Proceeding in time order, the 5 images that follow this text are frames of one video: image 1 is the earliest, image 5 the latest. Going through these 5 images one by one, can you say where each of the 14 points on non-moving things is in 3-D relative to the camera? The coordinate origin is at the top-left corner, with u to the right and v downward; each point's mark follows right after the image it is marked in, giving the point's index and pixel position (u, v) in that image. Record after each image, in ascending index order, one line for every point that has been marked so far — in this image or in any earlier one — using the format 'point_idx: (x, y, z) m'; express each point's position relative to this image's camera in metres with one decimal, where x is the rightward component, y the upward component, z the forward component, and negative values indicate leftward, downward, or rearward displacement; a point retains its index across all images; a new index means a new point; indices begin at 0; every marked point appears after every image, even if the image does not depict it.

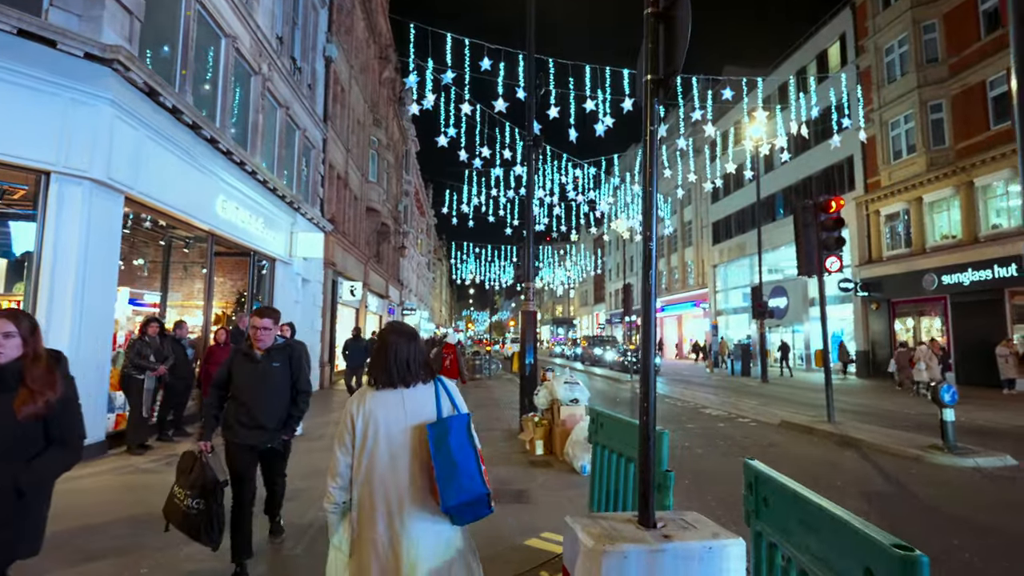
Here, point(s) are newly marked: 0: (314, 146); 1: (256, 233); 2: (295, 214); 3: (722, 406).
0: (-4.5, +3.2, +17.6) m
1: (-4.2, +0.9, +12.8) m
2: (-4.2, +1.4, +15.1) m
3: (+3.9, -2.2, +14.2) m
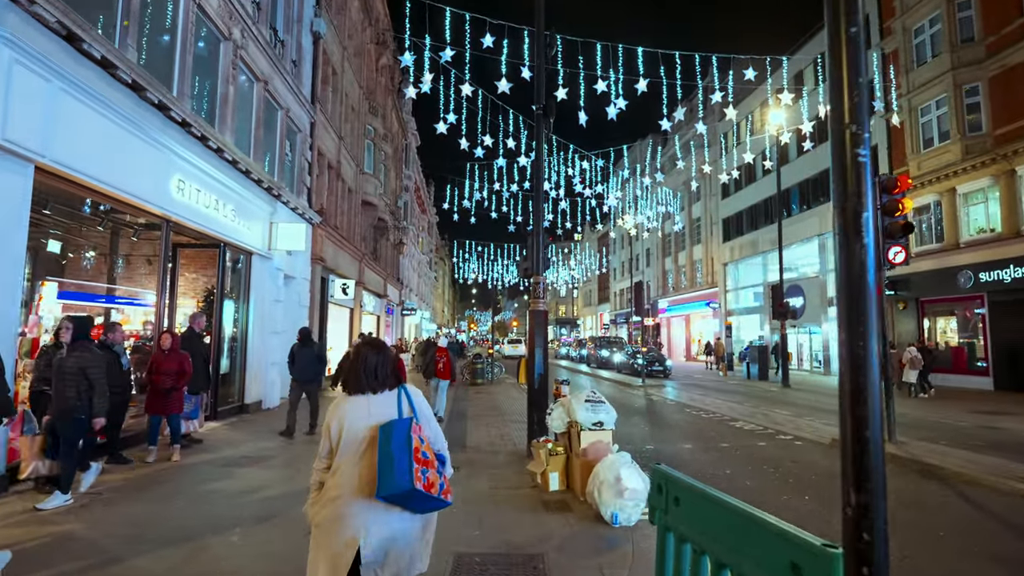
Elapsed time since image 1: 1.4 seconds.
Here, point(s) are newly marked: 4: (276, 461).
0: (-4.4, +3.3, +16.1) m
1: (-4.1, +0.9, +11.2) m
2: (-4.2, +1.5, +13.6) m
3: (+3.9, -2.1, +12.7) m
4: (-2.5, -1.8, +8.2) m
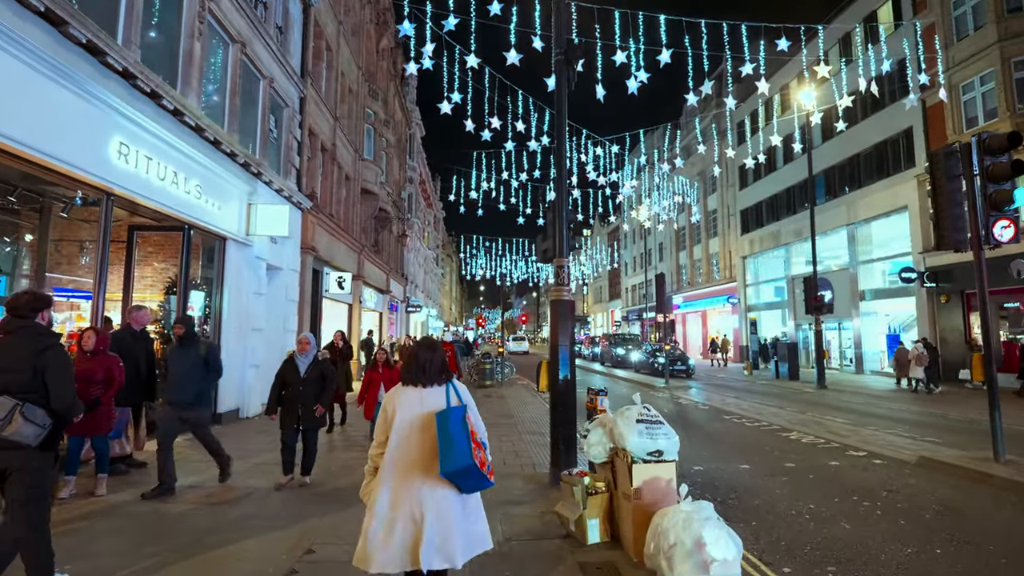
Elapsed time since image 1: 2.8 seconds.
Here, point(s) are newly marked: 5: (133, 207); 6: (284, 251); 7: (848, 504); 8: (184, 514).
0: (-4.2, +3.4, +14.4) m
1: (-4.0, +1.1, +9.6) m
2: (-4.0, +1.6, +11.9) m
3: (+4.1, -2.0, +10.9) m
4: (-2.3, -1.7, +6.5) m
5: (-4.3, +0.9, +8.8) m
6: (-4.0, +0.7, +13.6) m
7: (+2.6, -1.7, +6.0) m
8: (-2.4, -1.7, +5.7) m
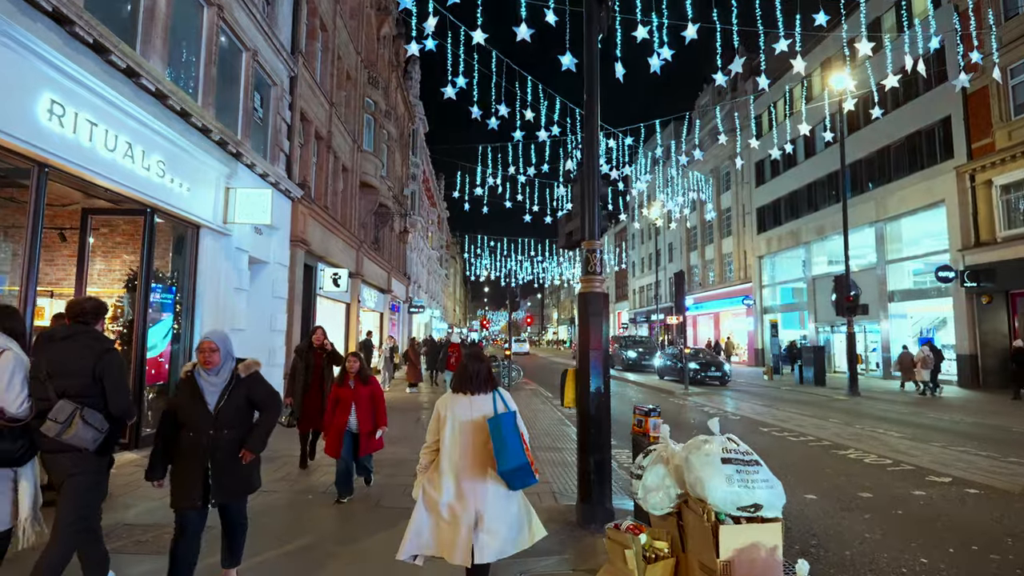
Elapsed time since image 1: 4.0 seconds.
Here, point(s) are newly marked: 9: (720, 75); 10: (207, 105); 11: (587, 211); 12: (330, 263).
0: (-4.1, +3.5, +13.1) m
1: (-3.8, +1.1, +8.2) m
2: (-3.8, +1.7, +10.6) m
3: (+4.3, -1.9, +9.5) m
4: (-2.2, -1.6, +5.1) m
5: (-4.1, +1.0, +7.4) m
6: (-3.8, +0.7, +12.3) m
7: (+2.7, -1.6, +4.6) m
8: (-2.3, -1.6, +4.4) m
9: (+4.1, +4.2, +15.4) m
10: (-3.9, +2.3, +9.9) m
11: (+0.6, +0.6, +5.9) m
12: (-4.2, +0.6, +17.6) m
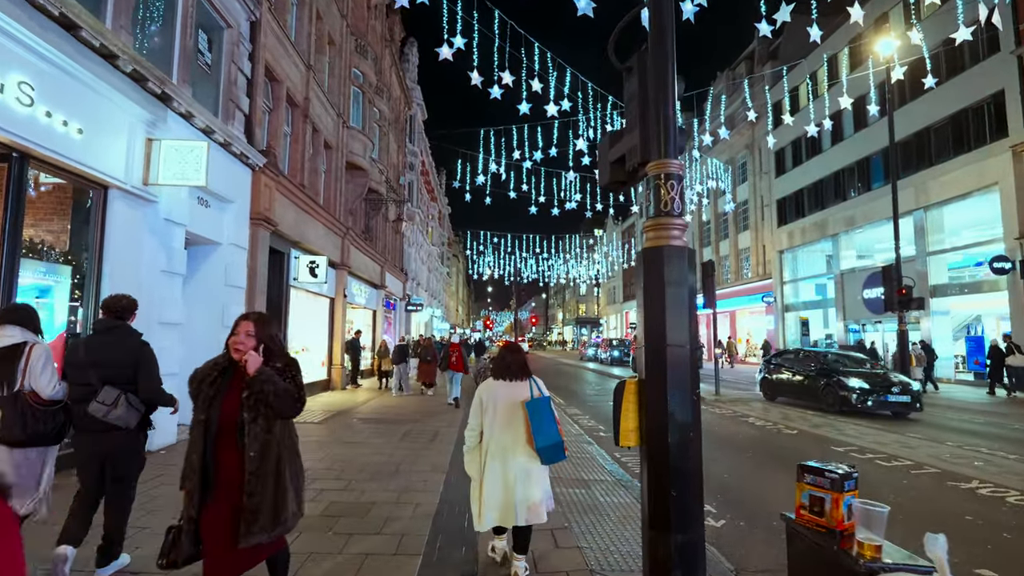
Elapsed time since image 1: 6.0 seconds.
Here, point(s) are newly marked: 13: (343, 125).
0: (-4.0, +3.7, +10.8) m
1: (-3.7, +1.3, +5.9) m
2: (-3.7, +1.9, +8.2) m
3: (+4.4, -1.7, +7.2) m
4: (-2.1, -1.4, +2.8) m
5: (-4.1, +1.2, +5.1) m
6: (-3.8, +0.9, +9.9) m
7: (+2.8, -1.4, +2.3) m
8: (-2.2, -1.4, +2.0) m
9: (+4.2, +4.4, +13.0) m
10: (-3.8, +2.5, +7.6) m
11: (+0.6, +0.8, +3.5) m
12: (-4.1, +0.7, +15.3) m
13: (-4.2, +4.0, +19.1) m
